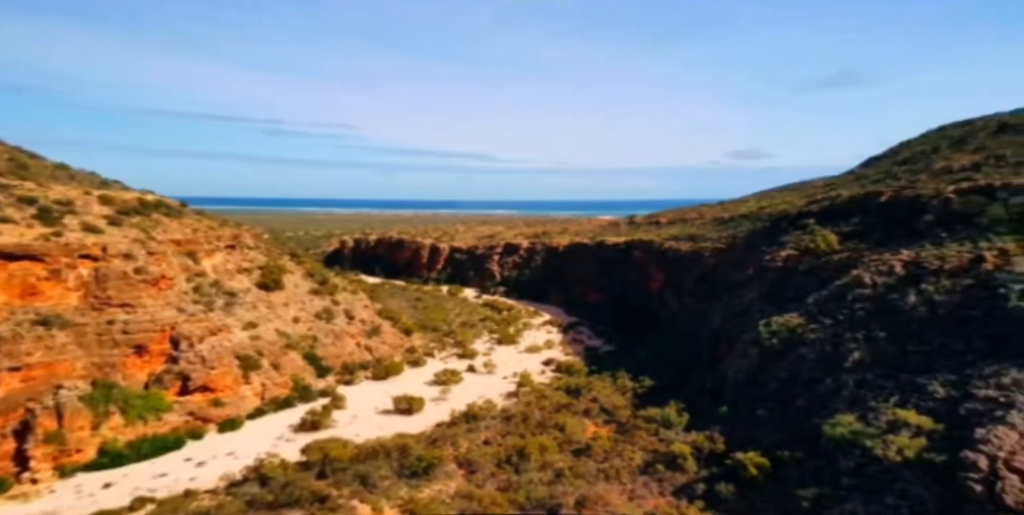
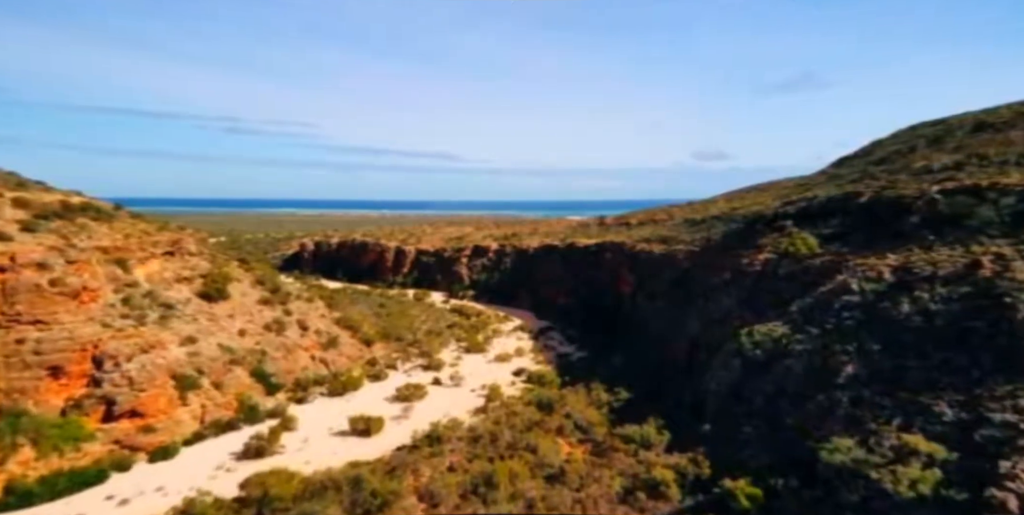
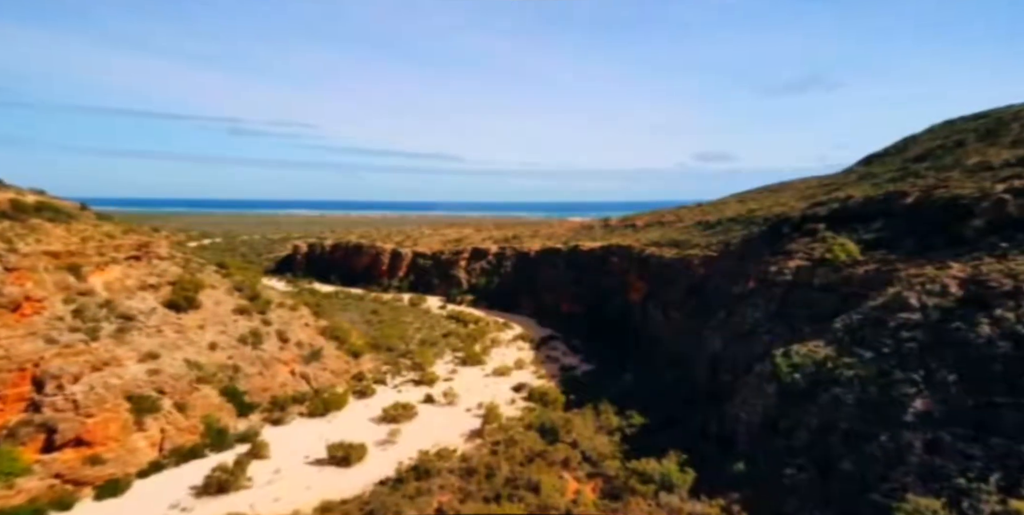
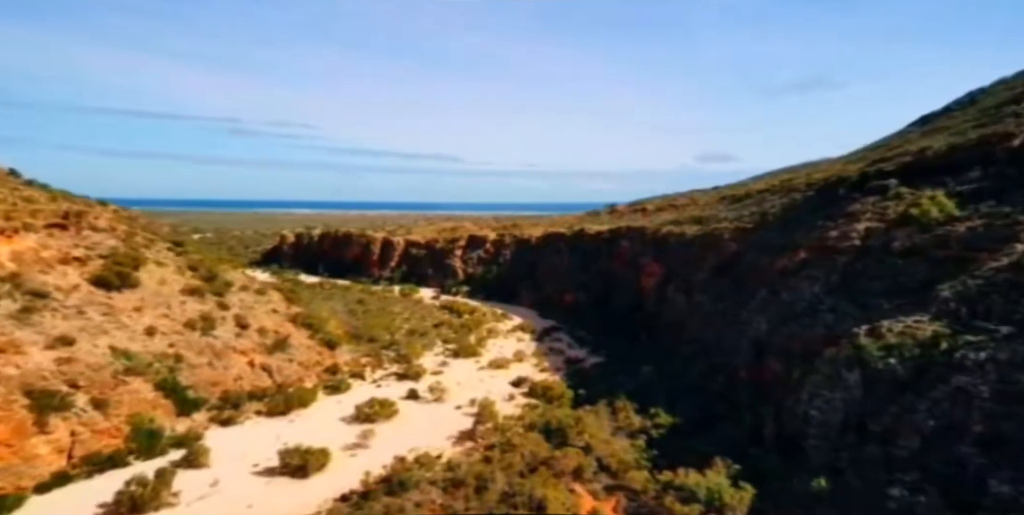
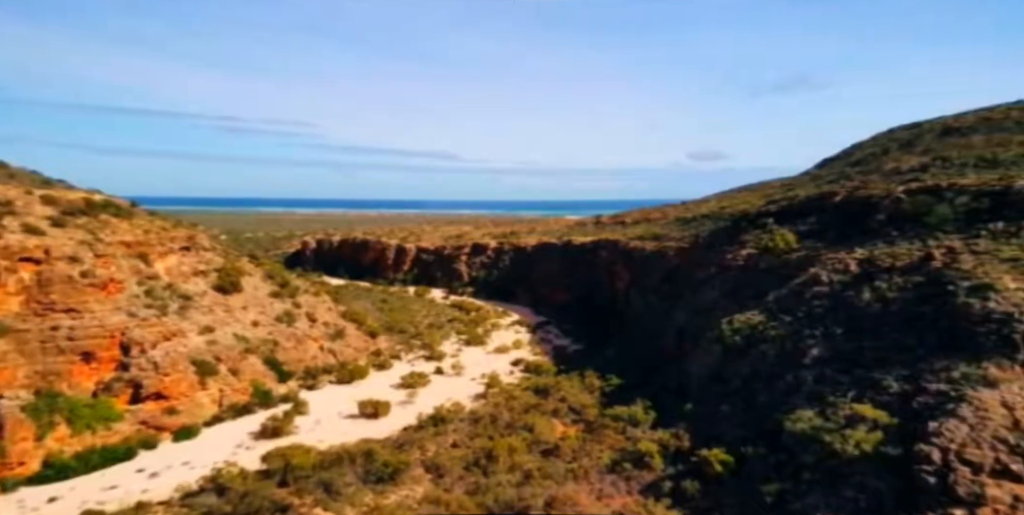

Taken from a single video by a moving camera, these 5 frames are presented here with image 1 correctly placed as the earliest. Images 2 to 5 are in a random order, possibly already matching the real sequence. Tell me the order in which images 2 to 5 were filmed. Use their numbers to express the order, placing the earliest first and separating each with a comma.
5, 2, 3, 4
